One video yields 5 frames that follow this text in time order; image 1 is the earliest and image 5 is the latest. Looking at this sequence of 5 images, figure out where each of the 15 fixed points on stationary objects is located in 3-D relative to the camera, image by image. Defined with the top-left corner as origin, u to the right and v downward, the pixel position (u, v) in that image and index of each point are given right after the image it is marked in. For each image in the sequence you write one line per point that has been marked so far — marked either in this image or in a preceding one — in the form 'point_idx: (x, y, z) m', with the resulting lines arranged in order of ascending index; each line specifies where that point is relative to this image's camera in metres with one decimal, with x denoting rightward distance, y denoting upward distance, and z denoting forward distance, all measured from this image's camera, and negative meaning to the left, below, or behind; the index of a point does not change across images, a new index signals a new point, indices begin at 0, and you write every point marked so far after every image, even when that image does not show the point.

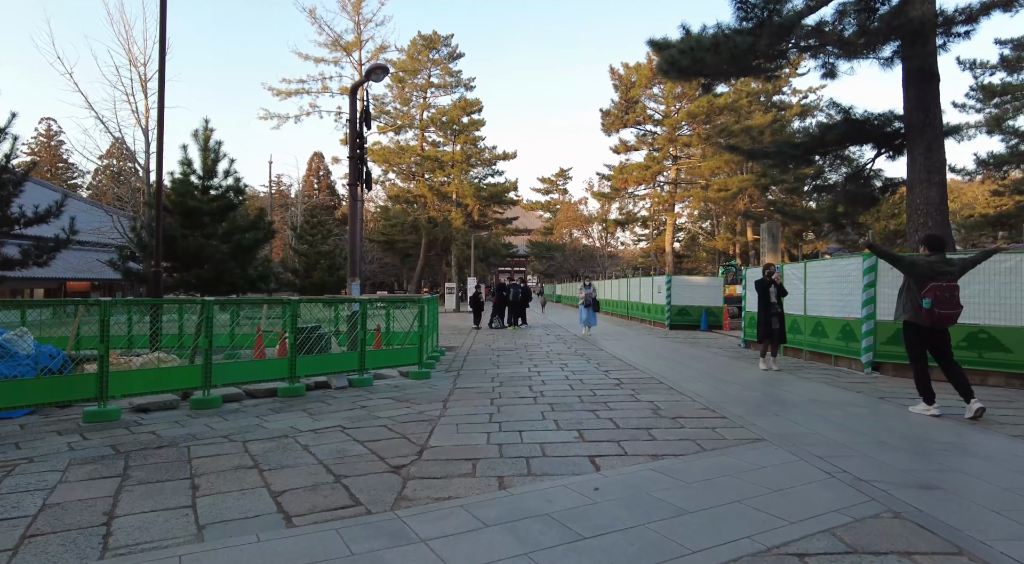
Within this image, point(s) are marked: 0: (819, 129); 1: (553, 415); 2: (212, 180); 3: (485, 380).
0: (+7.6, +3.8, +15.1) m
1: (+0.5, -1.5, +6.7) m
2: (-9.5, +3.2, +19.3) m
3: (-0.4, -1.5, +9.4) m
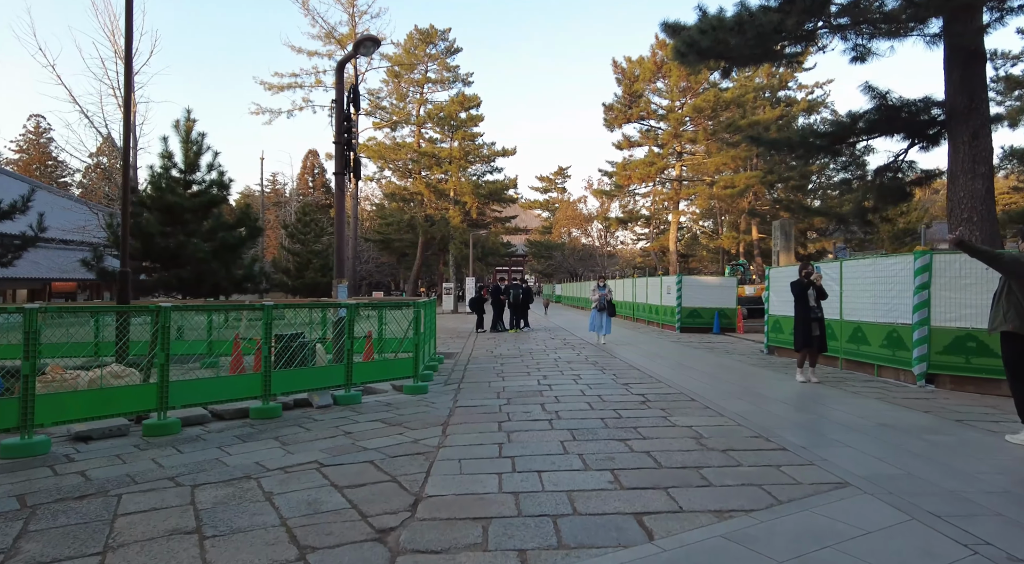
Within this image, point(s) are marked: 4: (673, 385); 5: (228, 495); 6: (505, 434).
0: (+7.7, +3.8, +13.9) m
1: (+0.6, -1.5, +5.5) m
2: (-9.5, +3.2, +18.1) m
3: (-0.3, -1.6, +8.3) m
4: (+2.3, -1.5, +8.8) m
5: (-2.0, -1.5, +4.4) m
6: (-0.1, -1.5, +6.1) m
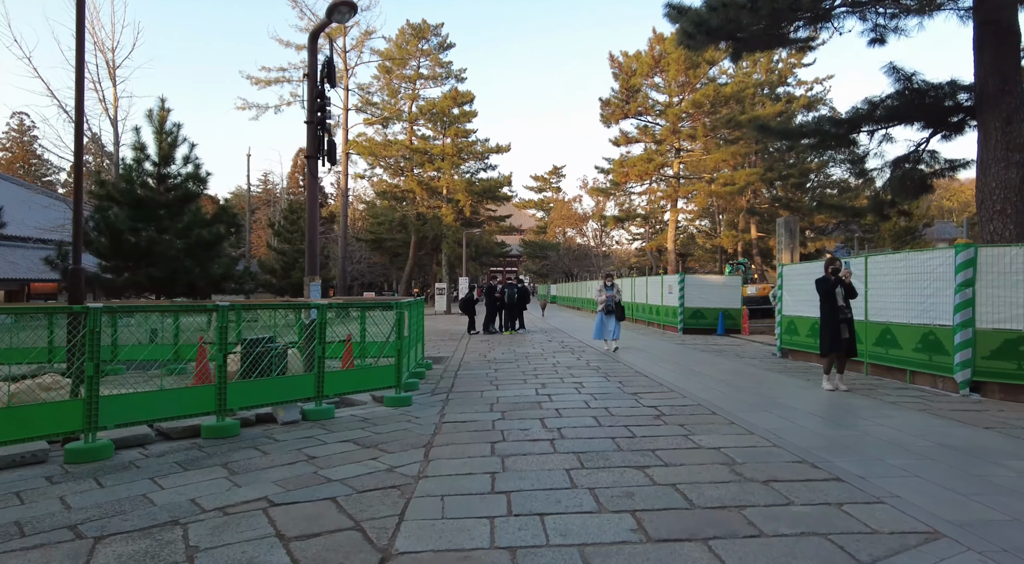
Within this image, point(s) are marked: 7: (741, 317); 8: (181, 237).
0: (+7.6, +3.8, +13.0) m
1: (+0.5, -1.5, +4.5) m
2: (-9.6, +3.2, +17.0) m
3: (-0.4, -1.5, +7.3) m
4: (+2.3, -1.5, +7.8) m
5: (-2.1, -1.5, +3.4) m
6: (-0.1, -1.5, +5.1) m
7: (+7.4, -1.1, +19.6) m
8: (-9.0, +1.2, +16.5) m
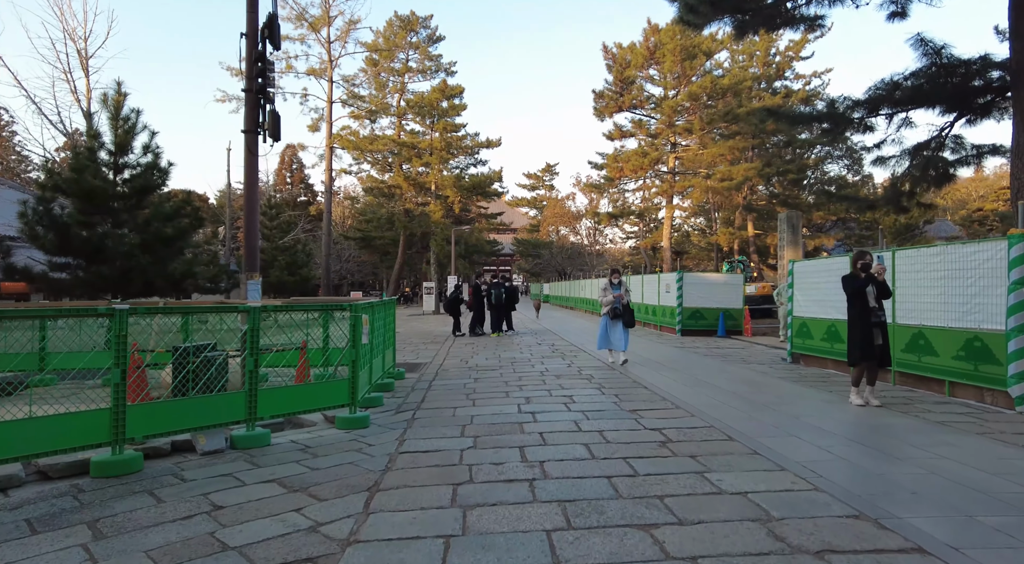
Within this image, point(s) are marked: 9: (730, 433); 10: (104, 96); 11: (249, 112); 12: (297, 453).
0: (+7.3, +3.9, +11.9) m
1: (+0.3, -1.4, +3.3) m
2: (-10.0, +3.2, +15.7) m
3: (-0.6, -1.5, +6.1) m
4: (+2.0, -1.4, +6.6) m
5: (-2.3, -1.5, +2.1) m
6: (-0.3, -1.5, +3.9) m
7: (+7.1, -1.1, +18.5) m
8: (-9.3, +1.3, +15.1) m
9: (+2.1, -1.4, +5.8) m
10: (-10.8, +4.9, +16.0) m
11: (-2.9, +1.9, +6.8) m
12: (-2.0, -1.6, +5.6) m
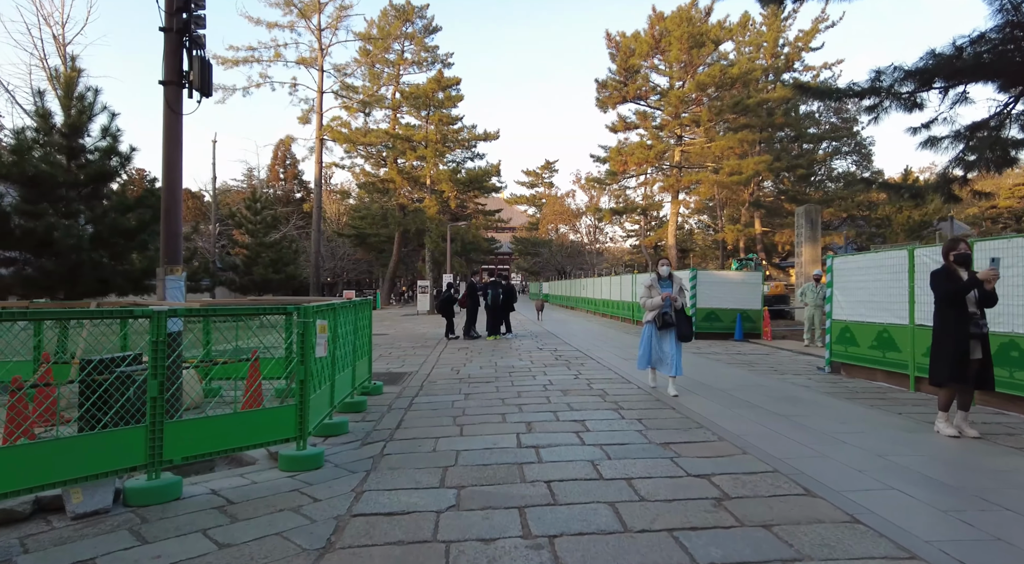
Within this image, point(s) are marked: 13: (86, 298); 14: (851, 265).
0: (+7.2, +3.9, +10.3) m
1: (+0.3, -1.4, +1.8) m
2: (-10.0, +3.3, +14.1) m
3: (-0.6, -1.5, +4.5) m
4: (+2.0, -1.4, +5.1) m
5: (-2.3, -1.5, +0.6) m
6: (-0.3, -1.4, +2.3) m
7: (+7.0, -1.0, +17.0) m
8: (-9.4, +1.3, +13.6) m
9: (+2.1, -1.4, +4.3) m
10: (-10.8, +5.0, +14.4) m
11: (-2.9, +1.9, +5.2) m
12: (-2.0, -1.5, +4.0) m
13: (-9.7, -0.3, +13.8) m
14: (+5.6, +0.3, +10.0) m
